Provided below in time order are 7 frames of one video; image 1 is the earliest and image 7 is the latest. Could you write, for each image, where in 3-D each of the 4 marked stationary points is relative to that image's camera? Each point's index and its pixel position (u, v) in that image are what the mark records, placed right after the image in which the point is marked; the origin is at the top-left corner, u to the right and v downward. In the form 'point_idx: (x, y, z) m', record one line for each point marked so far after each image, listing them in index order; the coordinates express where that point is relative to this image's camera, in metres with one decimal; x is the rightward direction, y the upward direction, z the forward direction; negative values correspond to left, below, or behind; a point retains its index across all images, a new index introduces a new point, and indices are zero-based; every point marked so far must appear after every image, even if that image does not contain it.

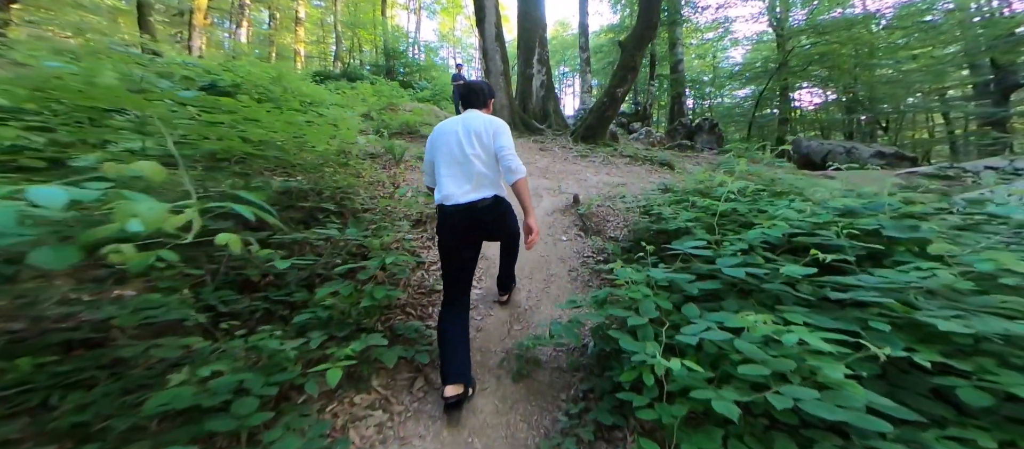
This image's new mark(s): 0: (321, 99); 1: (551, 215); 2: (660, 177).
0: (-4.5, +3.0, +7.9) m
1: (+0.5, +0.1, +4.6) m
2: (+2.7, +0.8, +6.4) m
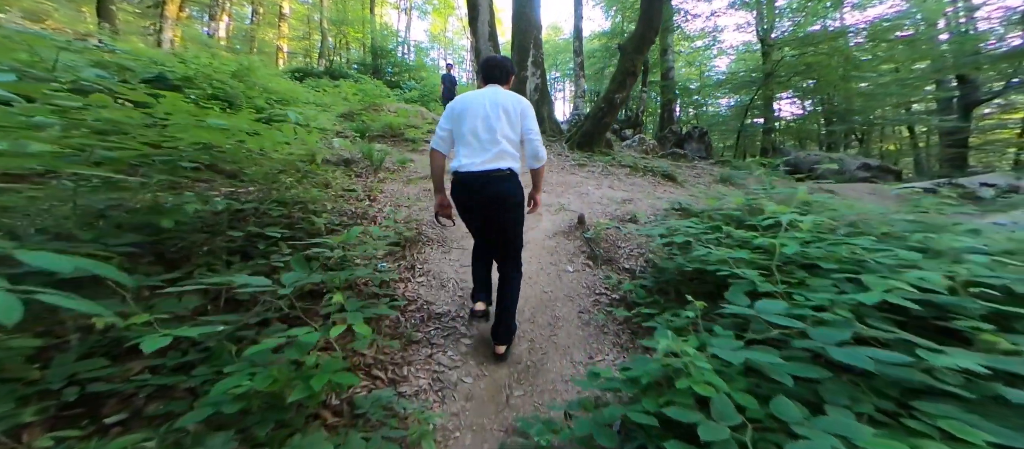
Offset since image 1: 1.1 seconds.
0: (-4.6, +2.7, +7.1) m
1: (+0.4, -0.2, +3.9) m
2: (+2.6, +0.5, +5.8) m
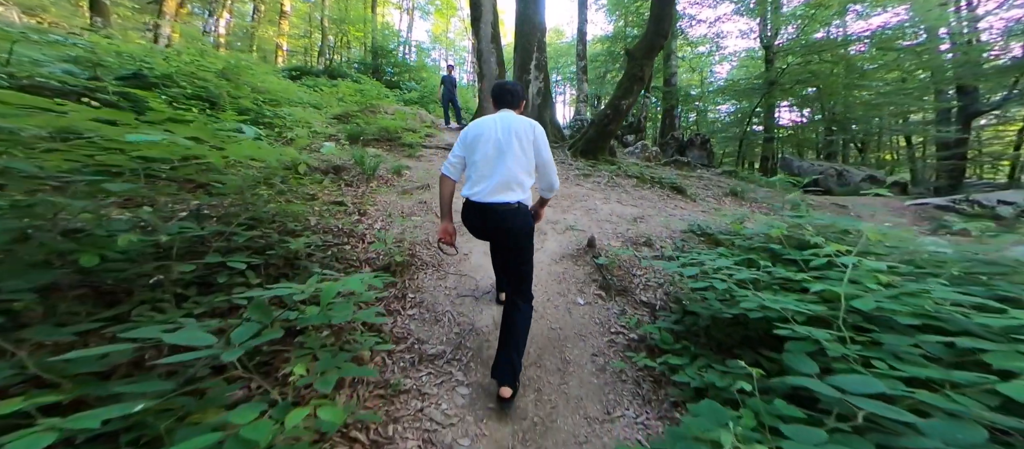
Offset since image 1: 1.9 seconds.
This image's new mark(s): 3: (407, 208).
0: (-4.5, +2.6, +6.7) m
1: (+0.5, -0.4, +3.5) m
2: (+2.7, +0.2, +5.4) m
3: (-1.3, +0.2, +4.1) m
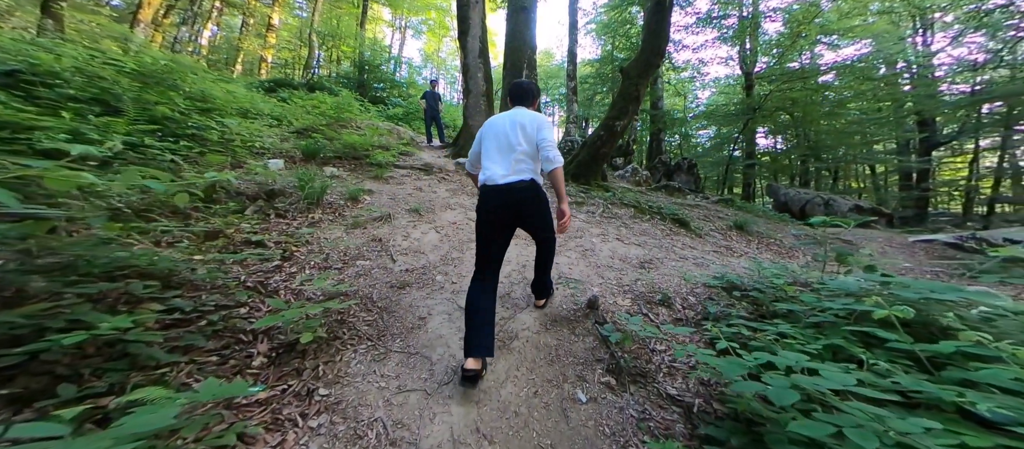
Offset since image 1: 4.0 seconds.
0: (-4.8, +2.0, +5.7) m
1: (+0.3, -0.8, +2.6) m
2: (+2.4, -0.3, +4.6) m
3: (-1.5, -0.2, +3.2) m
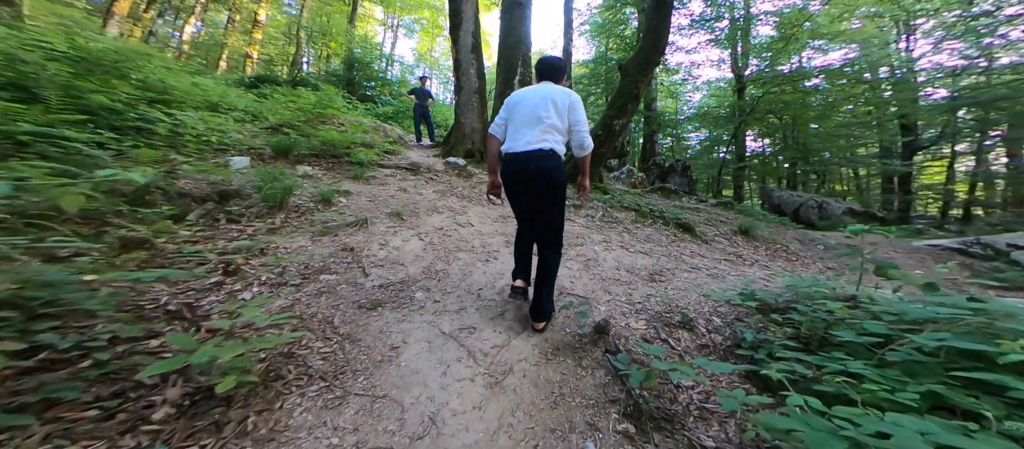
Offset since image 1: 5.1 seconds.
0: (-4.9, +2.0, +5.2) m
1: (+0.2, -0.9, +2.2) m
2: (+2.3, -0.4, +4.2) m
3: (-1.6, -0.3, +2.7) m
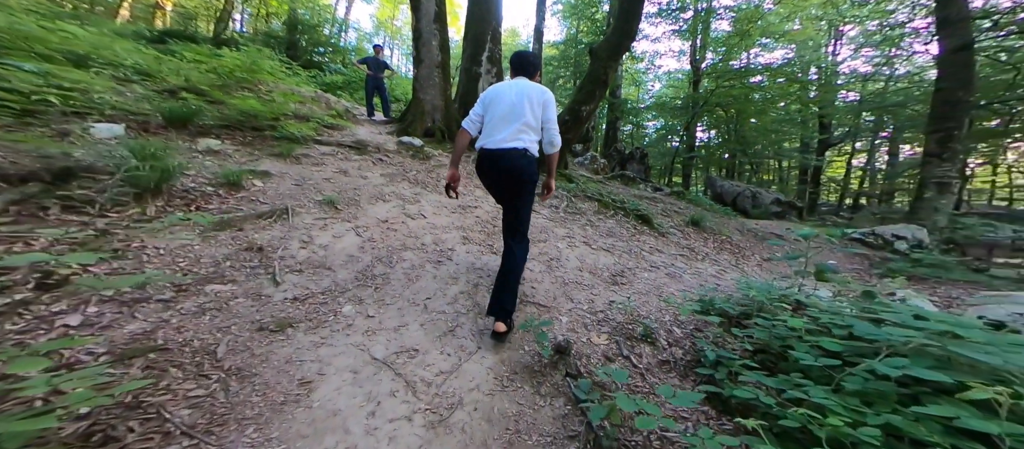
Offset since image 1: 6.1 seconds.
0: (-5.4, +2.2, +4.1) m
1: (0.0, -0.9, +1.8) m
2: (+1.8, -0.4, +4.0) m
3: (-1.9, -0.2, +2.1) m
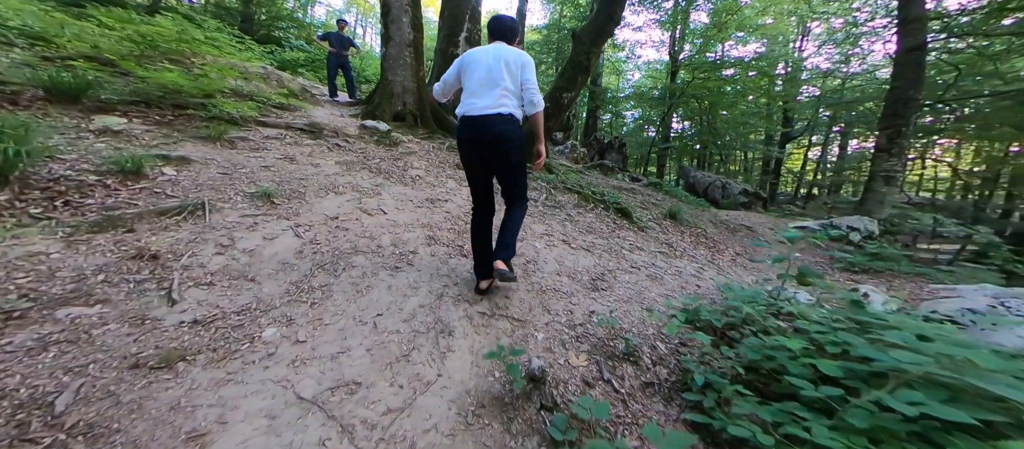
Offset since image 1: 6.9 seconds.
0: (-5.7, +2.3, +3.3) m
1: (-0.2, -0.9, +1.5) m
2: (+1.5, -0.3, +3.8) m
3: (-2.0, -0.2, +1.6) m
